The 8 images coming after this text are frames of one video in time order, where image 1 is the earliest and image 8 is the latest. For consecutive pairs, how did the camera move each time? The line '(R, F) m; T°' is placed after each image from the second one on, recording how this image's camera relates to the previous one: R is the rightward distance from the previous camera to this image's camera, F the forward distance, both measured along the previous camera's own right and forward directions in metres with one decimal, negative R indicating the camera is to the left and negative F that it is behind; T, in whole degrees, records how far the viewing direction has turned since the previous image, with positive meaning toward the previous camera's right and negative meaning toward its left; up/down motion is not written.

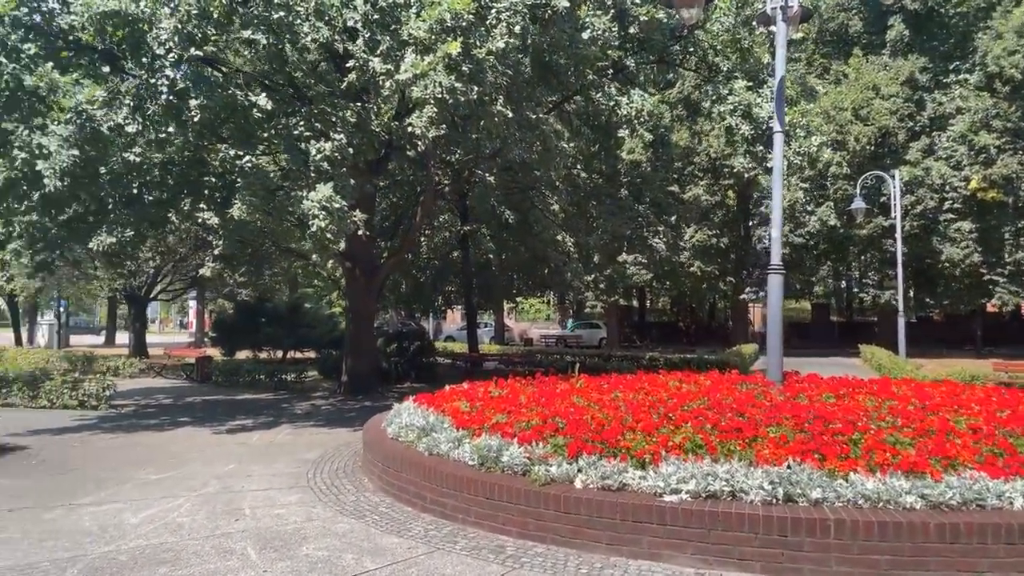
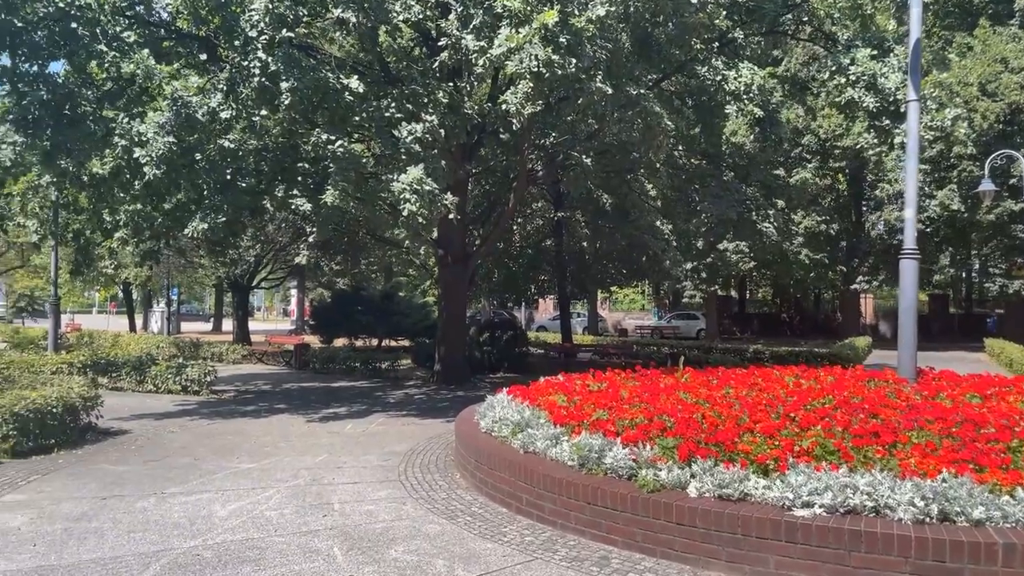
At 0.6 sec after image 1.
(-0.1, +0.6) m; -7°
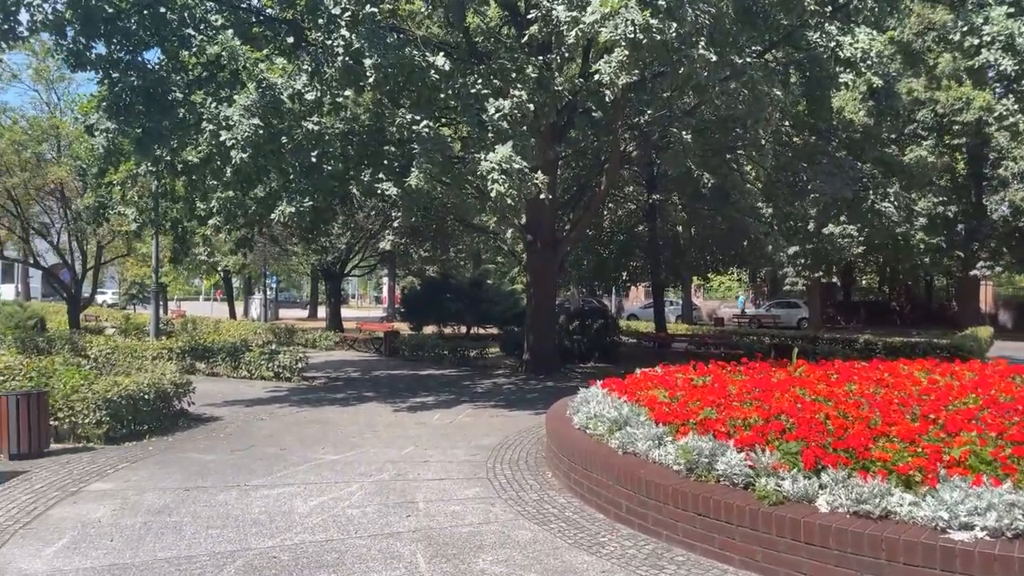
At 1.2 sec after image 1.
(-0.1, +0.6) m; -6°
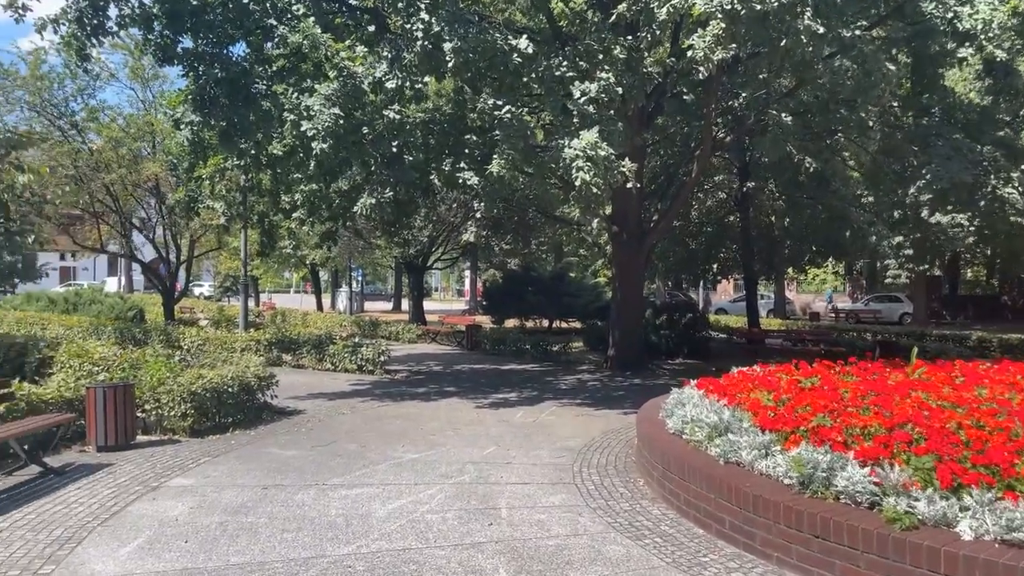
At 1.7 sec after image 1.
(-0.1, +0.5) m; -6°
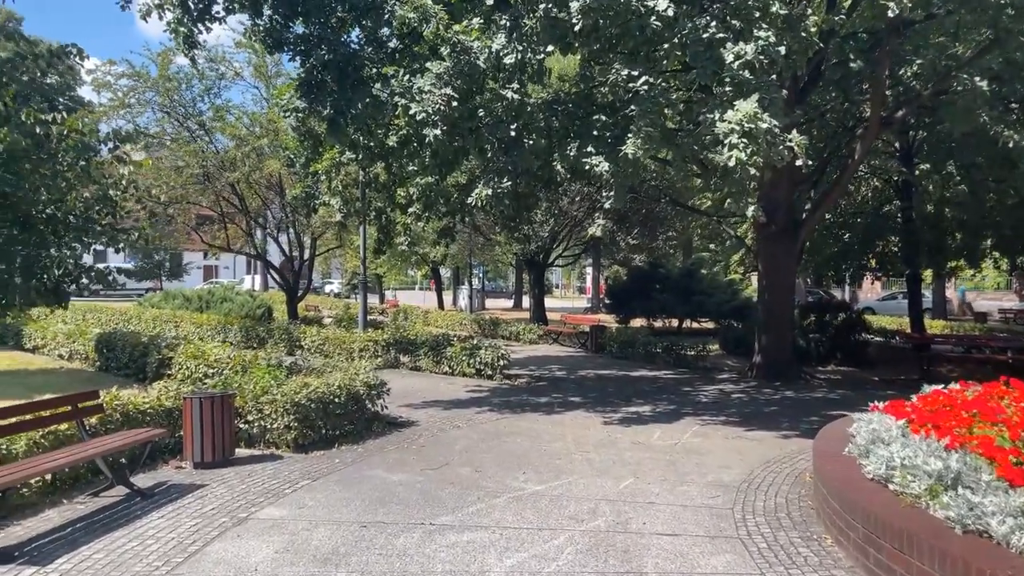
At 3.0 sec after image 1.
(-0.2, +1.3) m; -9°
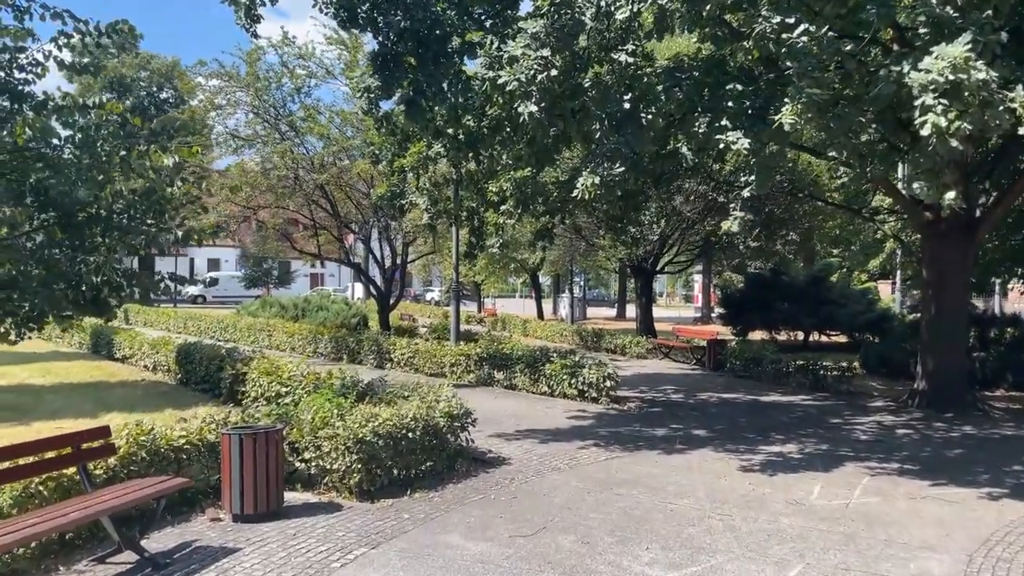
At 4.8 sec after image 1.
(-0.1, +1.9) m; -7°
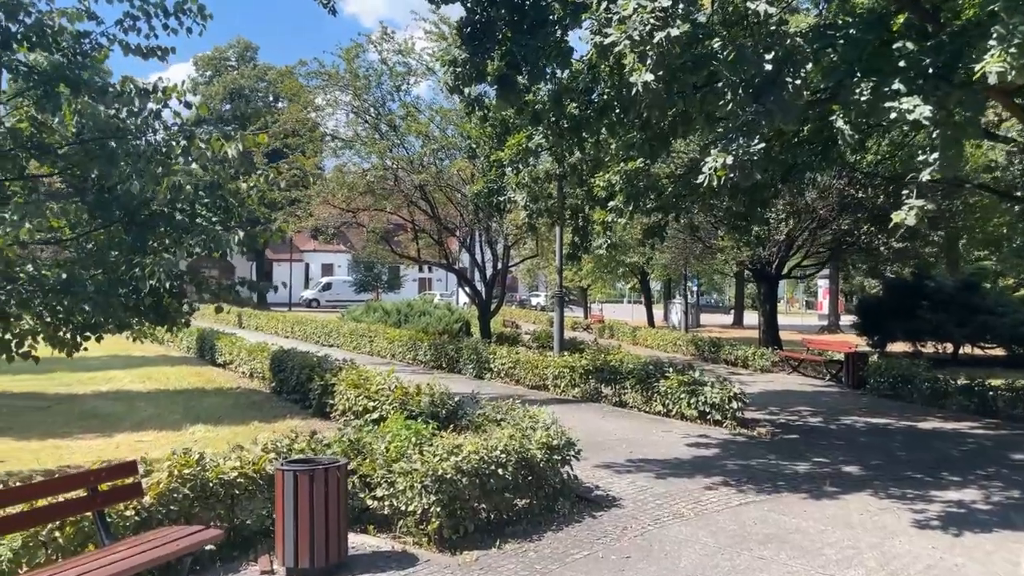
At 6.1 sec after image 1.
(0.0, +1.4) m; -8°
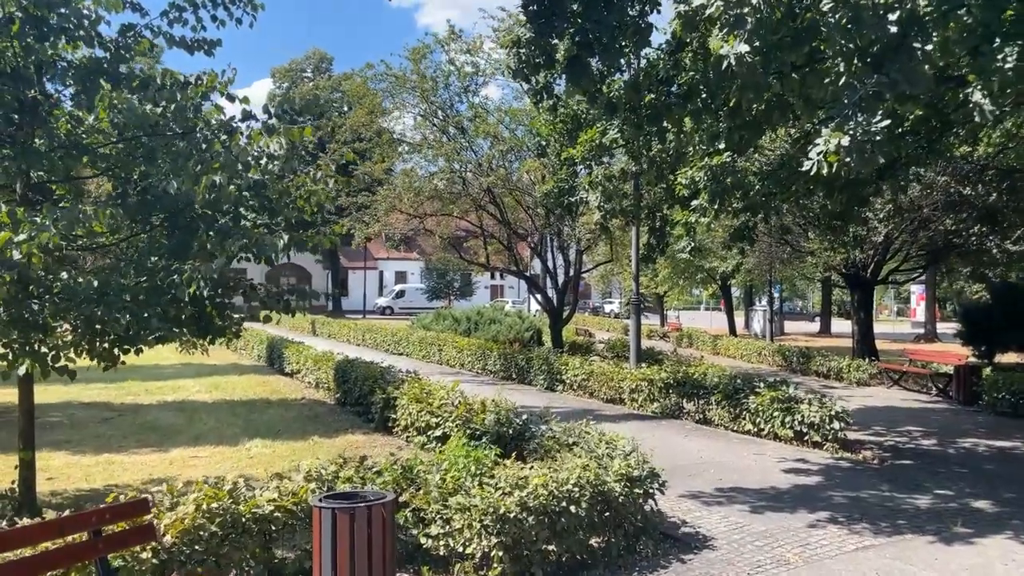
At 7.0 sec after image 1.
(0.0, +0.9) m; -5°
